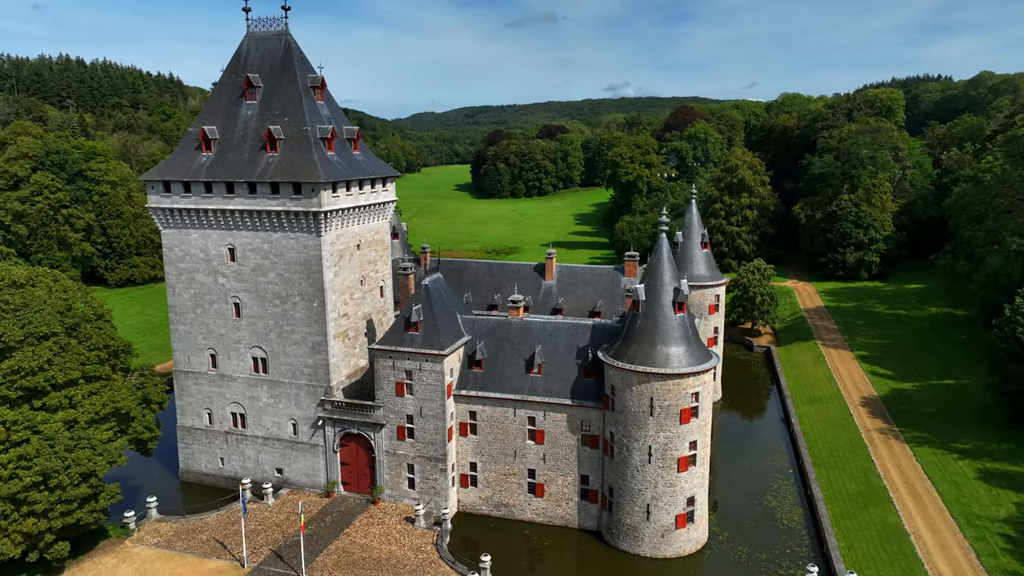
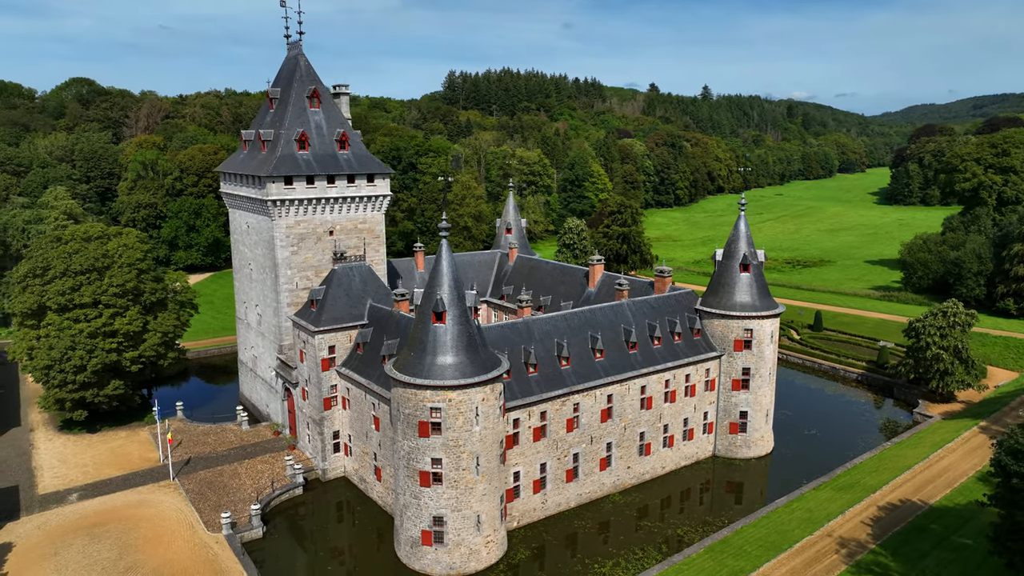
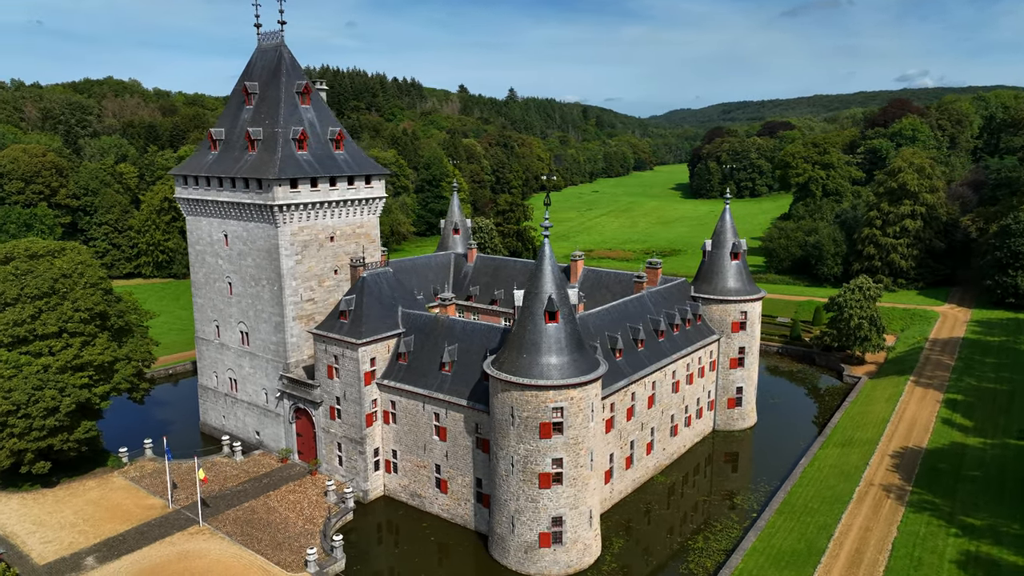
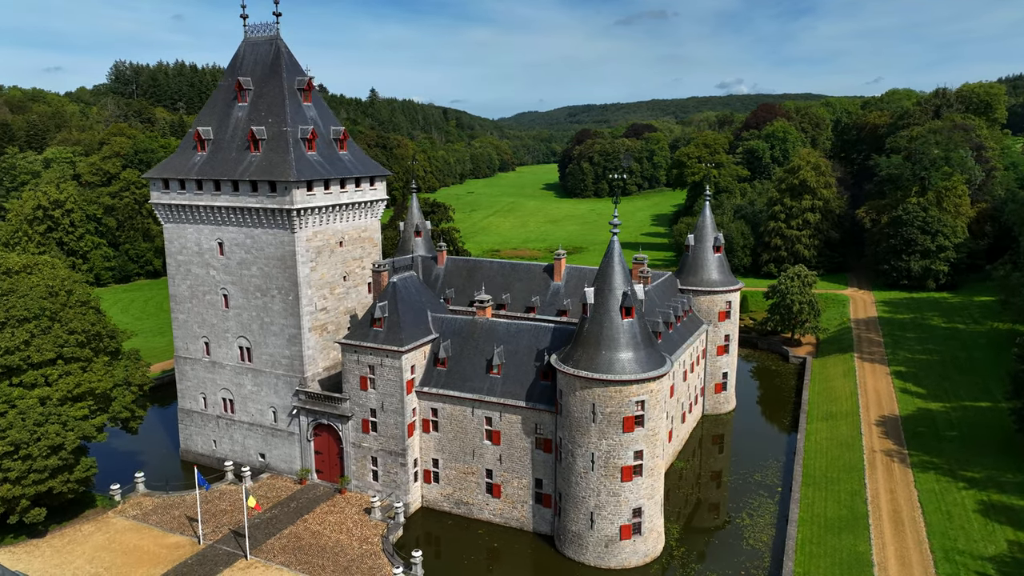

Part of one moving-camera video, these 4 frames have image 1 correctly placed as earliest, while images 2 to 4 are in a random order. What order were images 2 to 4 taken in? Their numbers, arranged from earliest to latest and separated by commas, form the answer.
4, 3, 2
